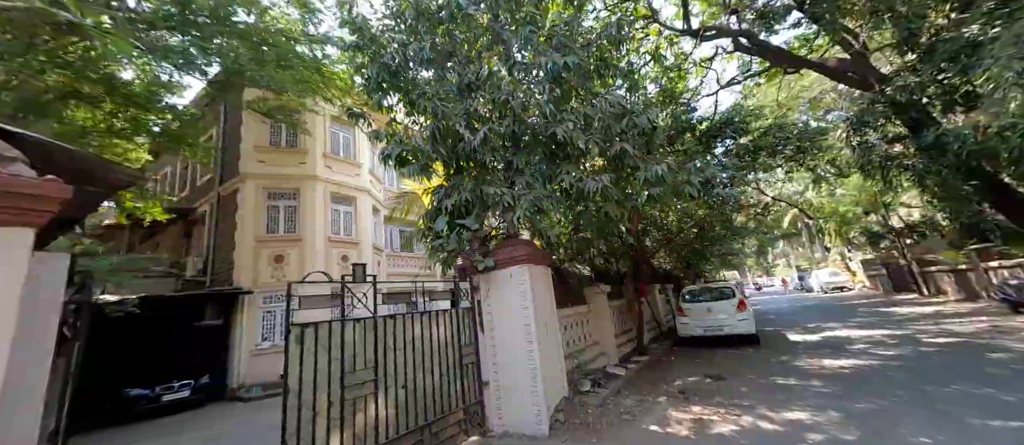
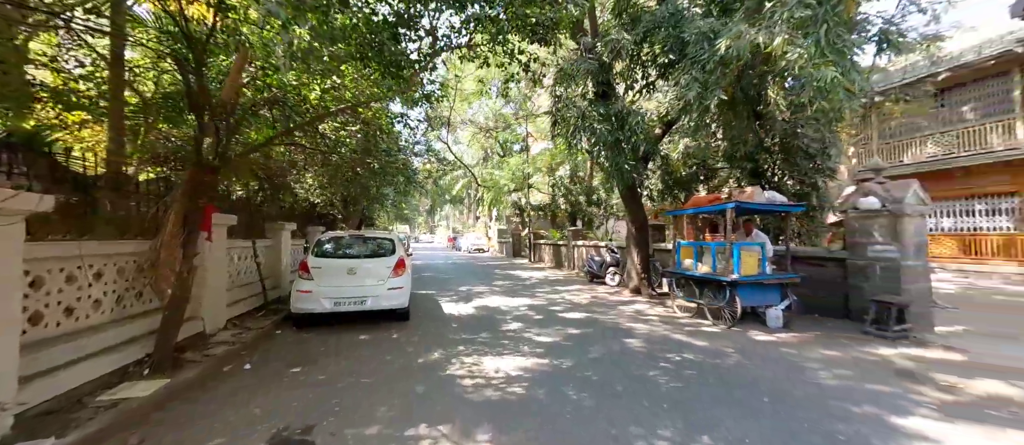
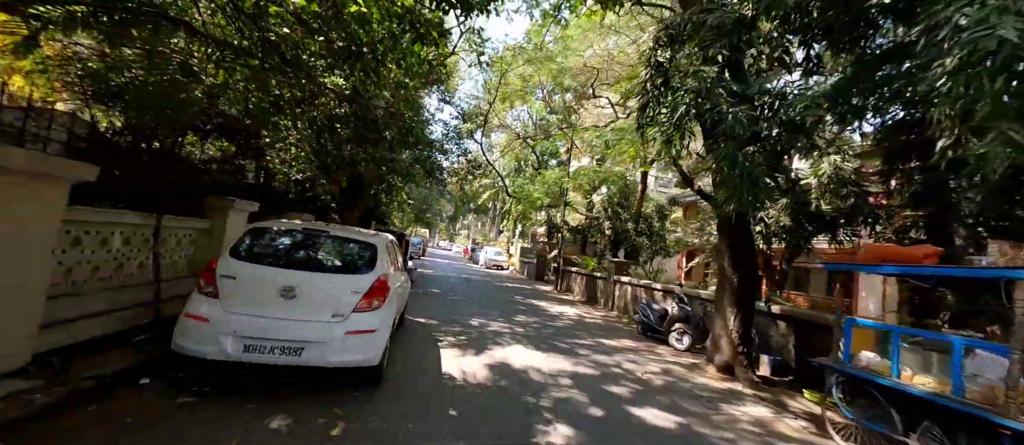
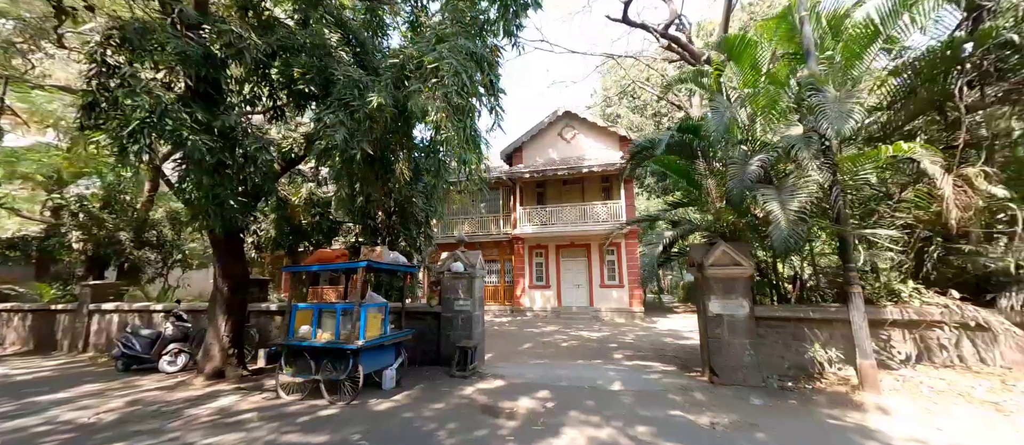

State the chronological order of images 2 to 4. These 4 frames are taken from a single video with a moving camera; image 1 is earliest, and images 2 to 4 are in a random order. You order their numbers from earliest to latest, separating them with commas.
2, 4, 3
